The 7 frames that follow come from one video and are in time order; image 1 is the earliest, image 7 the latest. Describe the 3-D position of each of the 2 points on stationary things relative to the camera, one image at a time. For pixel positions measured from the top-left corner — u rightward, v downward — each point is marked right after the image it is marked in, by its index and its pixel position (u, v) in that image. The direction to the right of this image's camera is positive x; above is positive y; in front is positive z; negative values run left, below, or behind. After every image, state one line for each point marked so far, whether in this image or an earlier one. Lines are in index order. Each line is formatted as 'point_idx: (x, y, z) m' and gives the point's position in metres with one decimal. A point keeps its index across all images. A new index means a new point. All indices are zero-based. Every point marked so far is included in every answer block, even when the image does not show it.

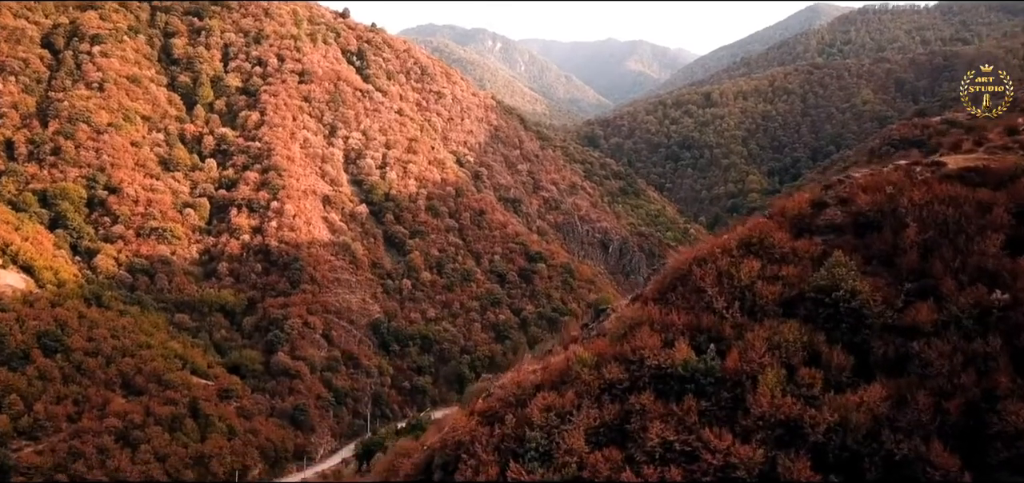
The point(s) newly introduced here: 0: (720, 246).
0: (+3.0, -0.1, +11.7) m
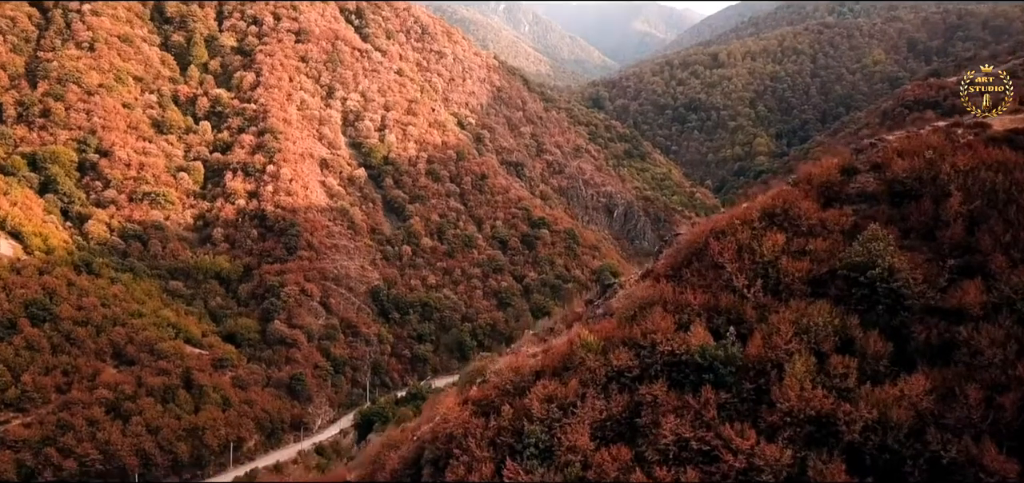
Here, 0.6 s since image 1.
0: (+3.0, +0.3, +10.6) m
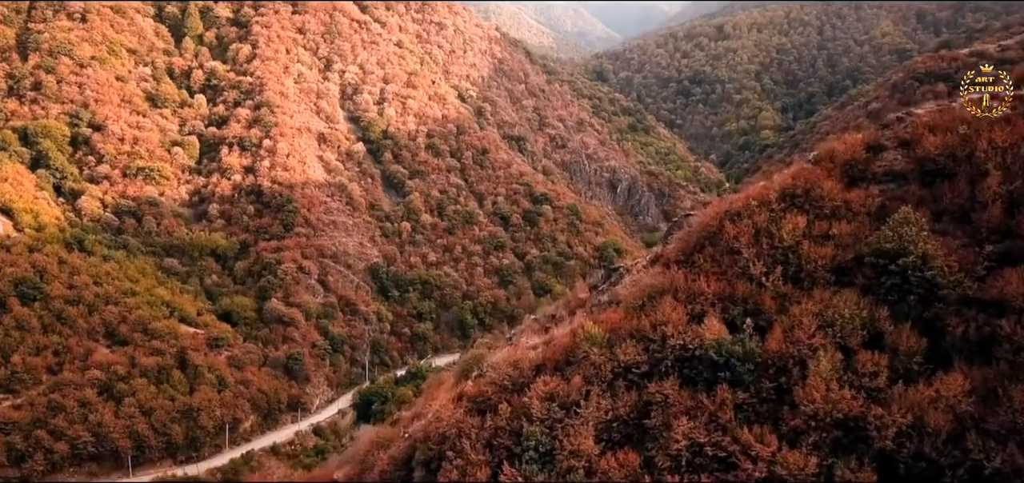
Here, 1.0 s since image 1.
0: (+2.9, +0.5, +9.8) m
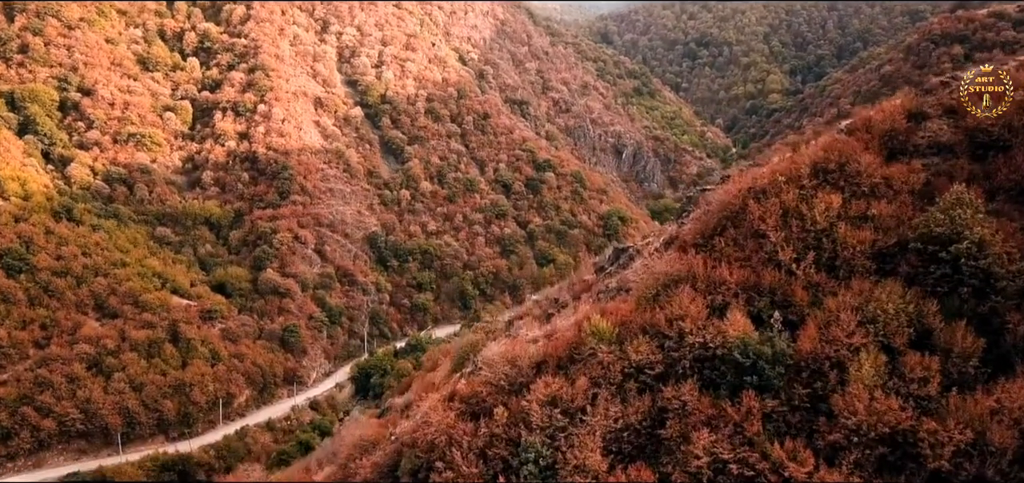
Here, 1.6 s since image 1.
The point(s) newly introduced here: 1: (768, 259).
0: (+2.9, +0.8, +8.8) m
1: (+2.5, -0.2, +7.9) m
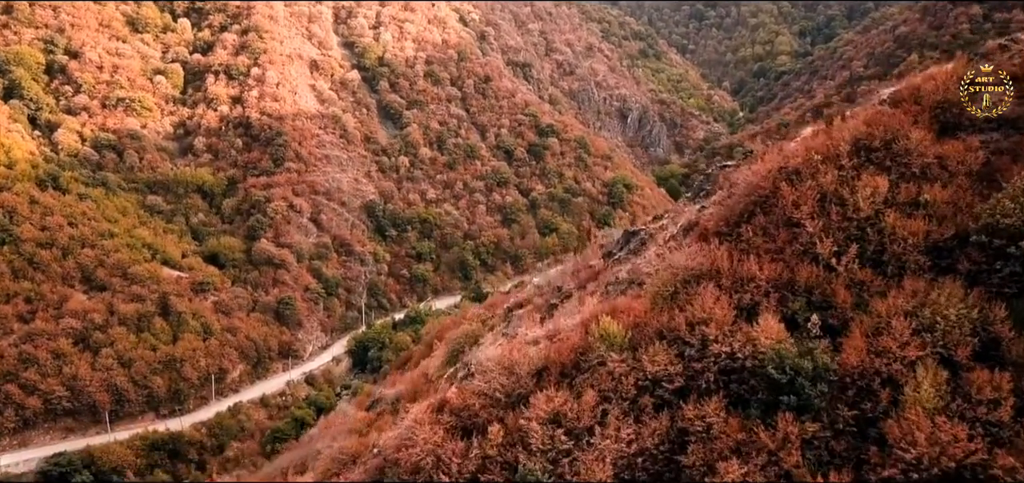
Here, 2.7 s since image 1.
0: (+2.9, +0.9, +7.7) m
1: (+2.5, -0.1, +6.8) m
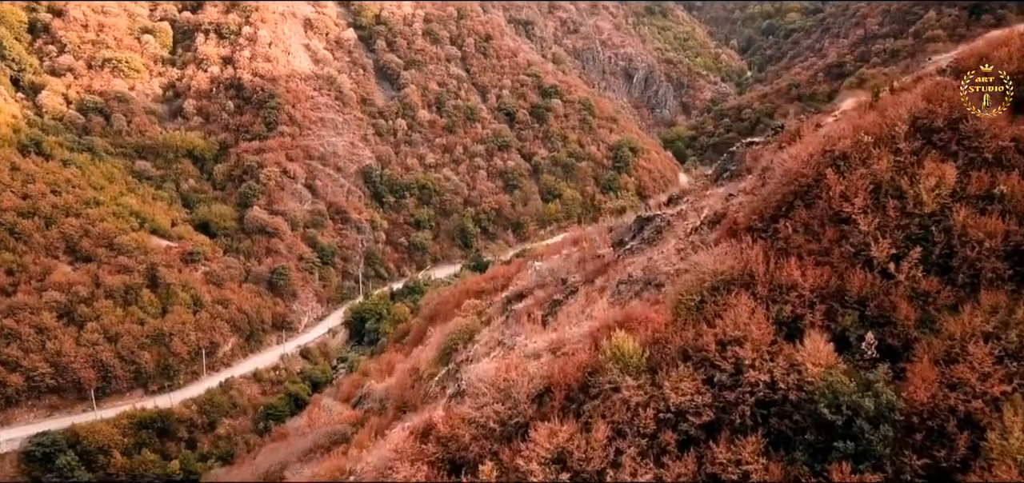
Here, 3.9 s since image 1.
0: (+2.9, +0.9, +6.5) m
1: (+2.4, -0.1, +5.8) m
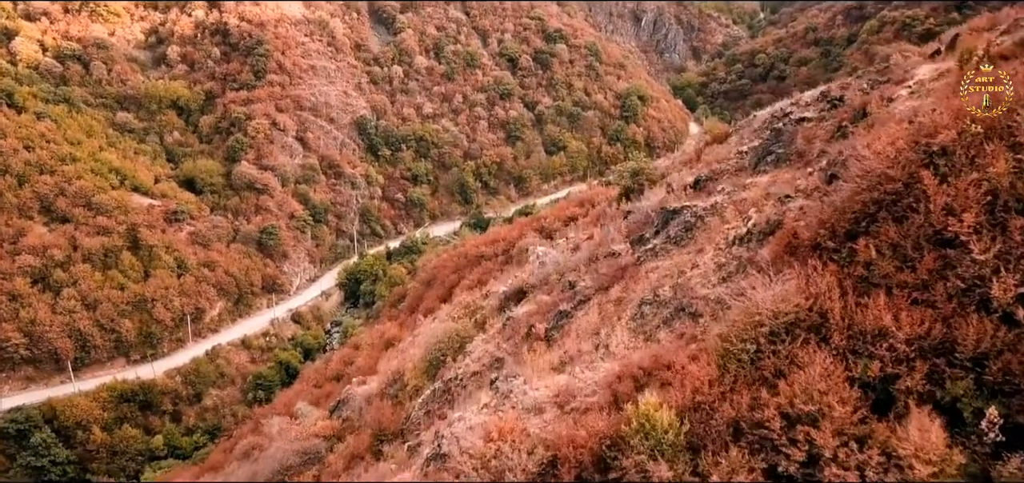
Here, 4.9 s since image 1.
0: (+2.8, +0.8, +5.0) m
1: (+2.4, -0.3, +4.3) m
